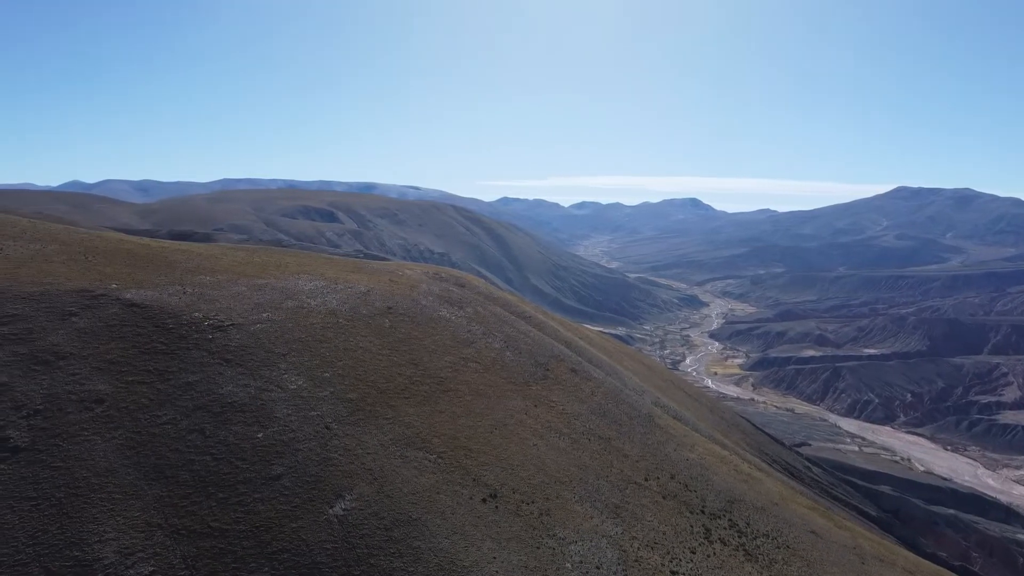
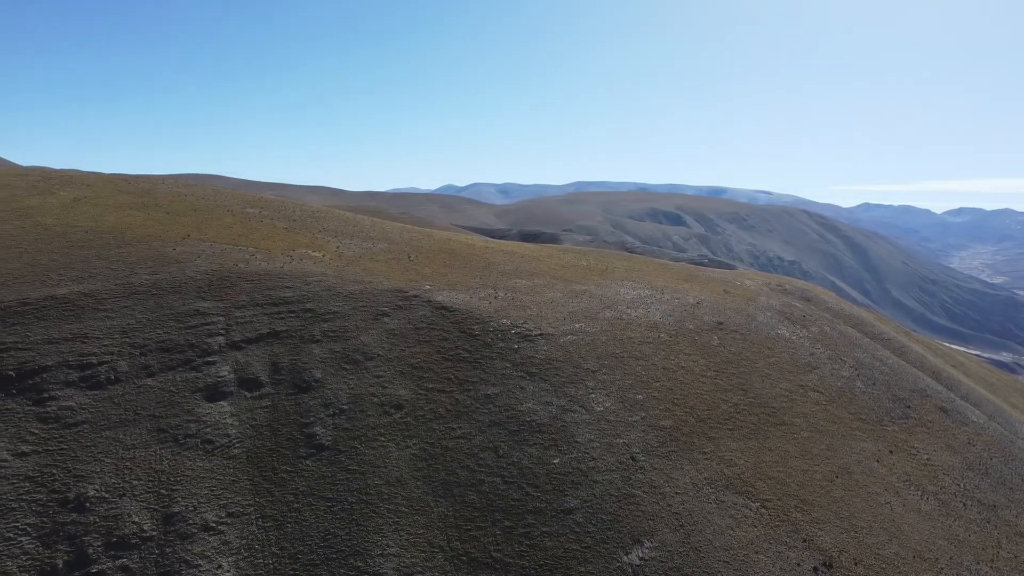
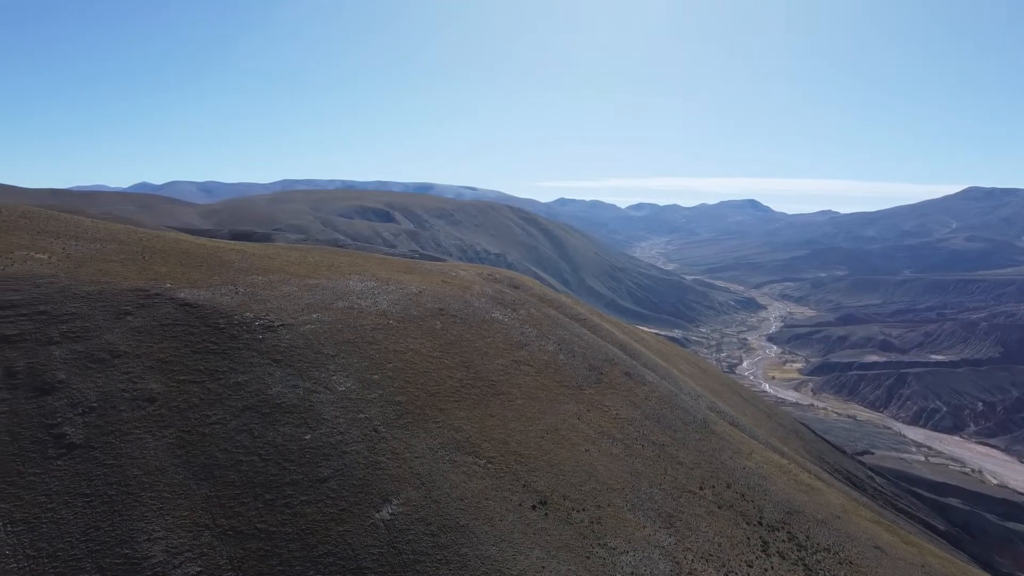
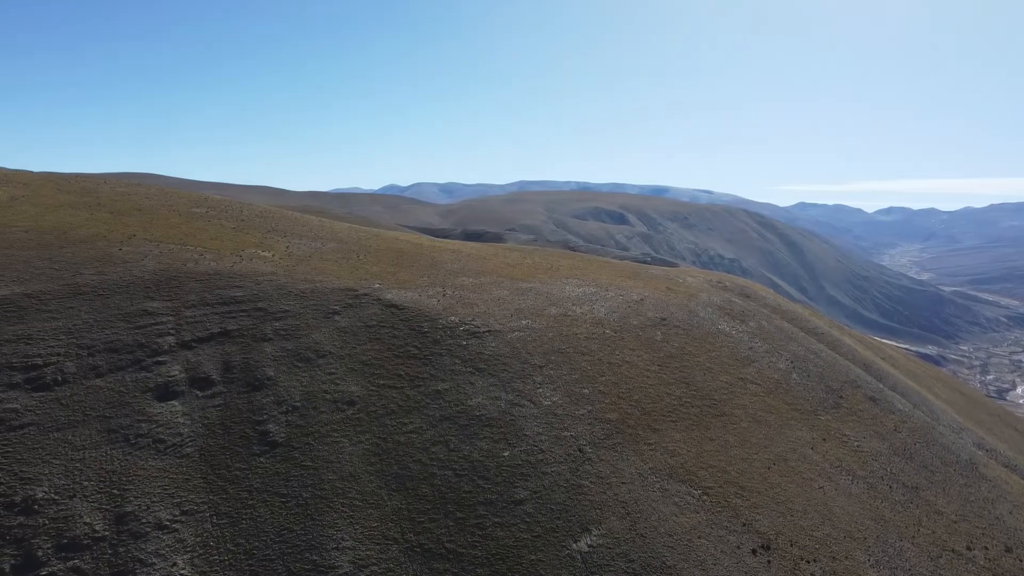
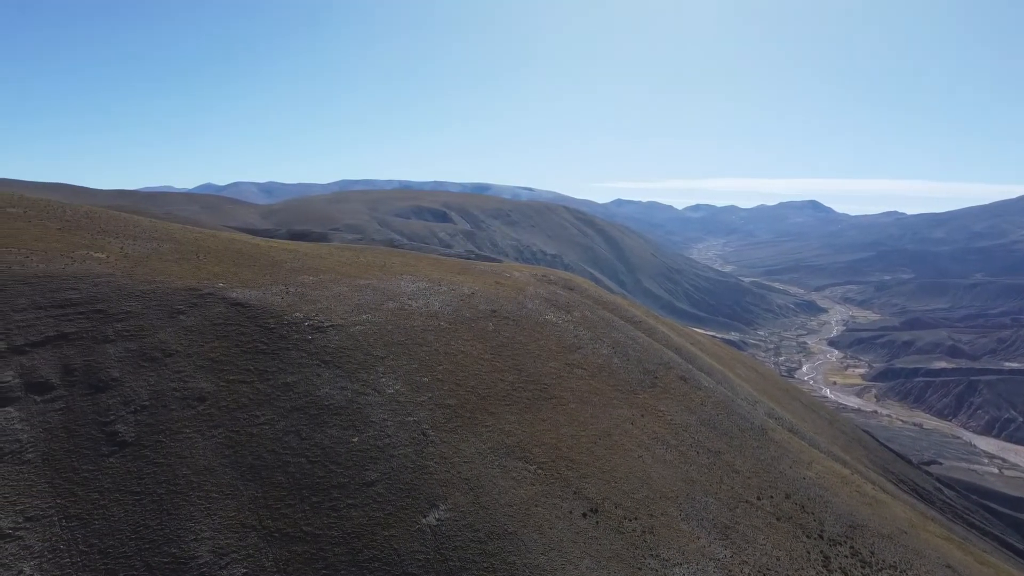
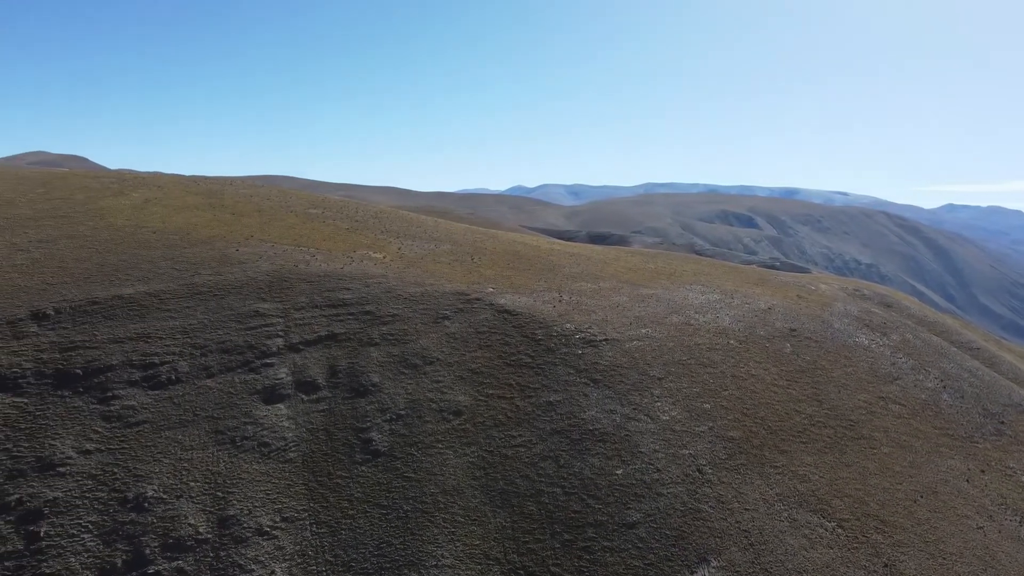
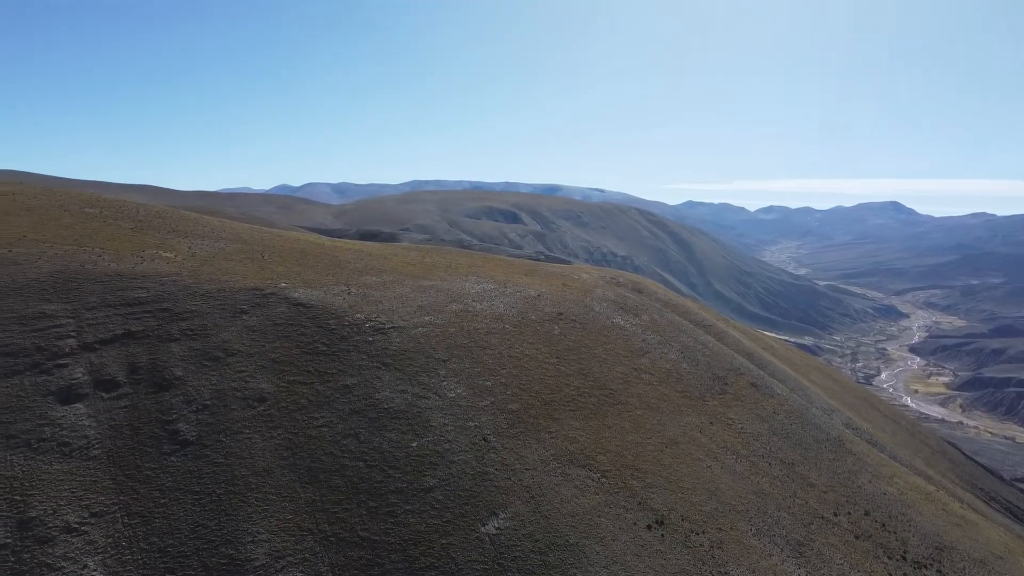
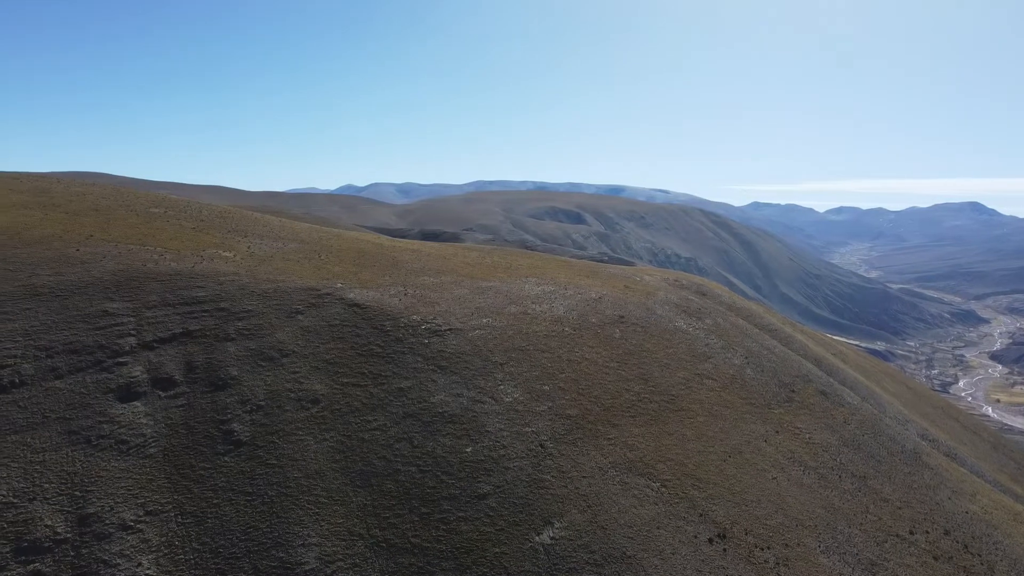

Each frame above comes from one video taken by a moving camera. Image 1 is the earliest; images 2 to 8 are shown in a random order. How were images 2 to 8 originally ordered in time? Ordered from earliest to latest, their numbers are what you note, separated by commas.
3, 5, 7, 8, 4, 2, 6
